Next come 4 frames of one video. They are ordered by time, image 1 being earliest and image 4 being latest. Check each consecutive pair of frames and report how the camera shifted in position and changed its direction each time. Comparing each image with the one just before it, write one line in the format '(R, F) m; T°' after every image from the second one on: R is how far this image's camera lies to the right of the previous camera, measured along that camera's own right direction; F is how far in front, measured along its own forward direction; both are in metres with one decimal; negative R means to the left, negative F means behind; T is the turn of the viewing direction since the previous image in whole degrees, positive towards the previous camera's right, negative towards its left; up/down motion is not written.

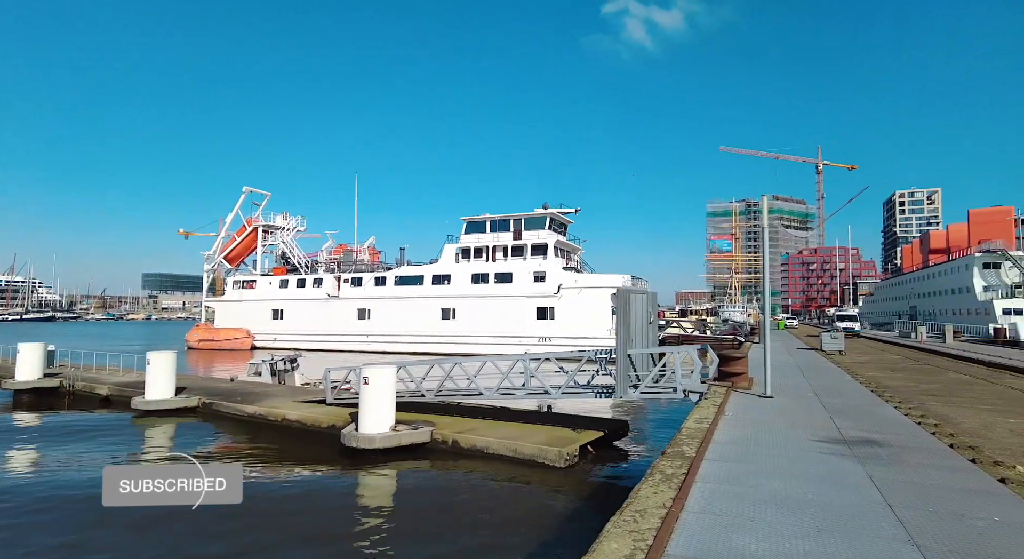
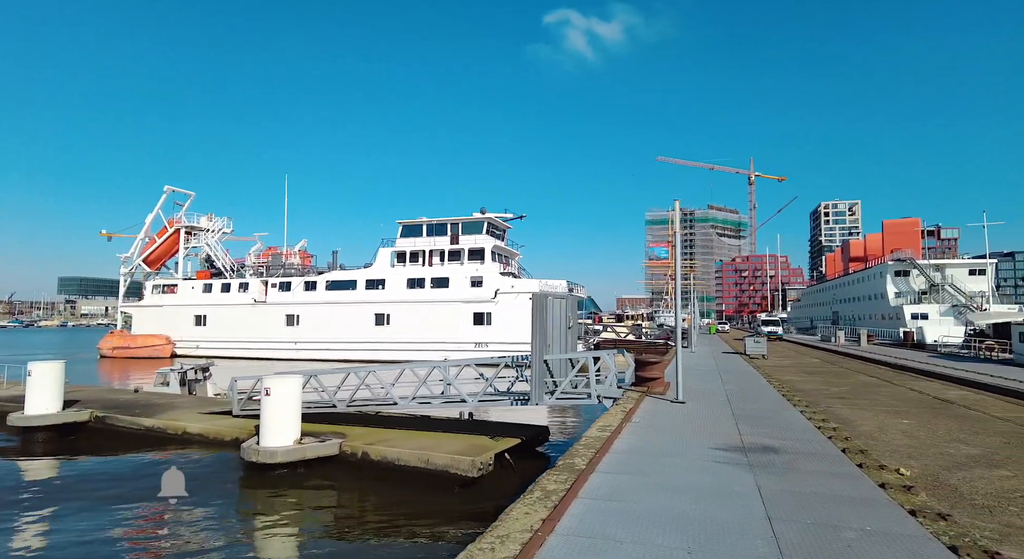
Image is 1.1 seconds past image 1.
(+0.7, +0.4) m; +5°
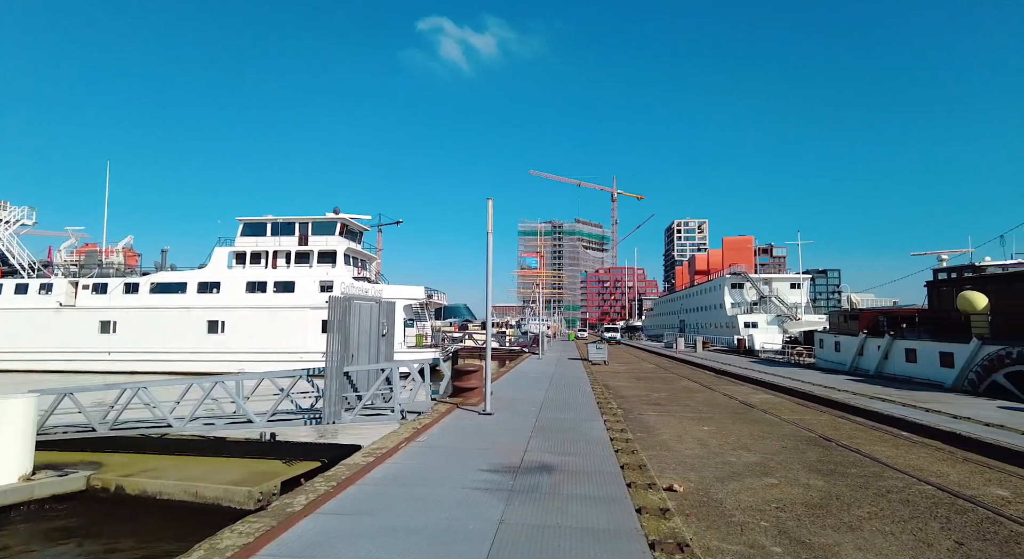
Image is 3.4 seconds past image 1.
(+1.4, +0.9) m; +12°
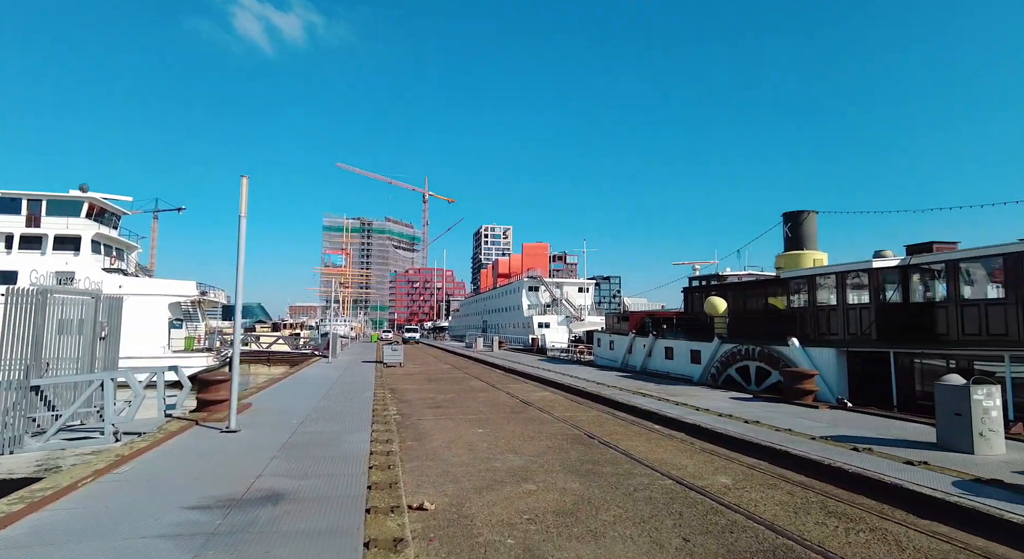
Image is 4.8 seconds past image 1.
(+0.7, +0.6) m; +19°
